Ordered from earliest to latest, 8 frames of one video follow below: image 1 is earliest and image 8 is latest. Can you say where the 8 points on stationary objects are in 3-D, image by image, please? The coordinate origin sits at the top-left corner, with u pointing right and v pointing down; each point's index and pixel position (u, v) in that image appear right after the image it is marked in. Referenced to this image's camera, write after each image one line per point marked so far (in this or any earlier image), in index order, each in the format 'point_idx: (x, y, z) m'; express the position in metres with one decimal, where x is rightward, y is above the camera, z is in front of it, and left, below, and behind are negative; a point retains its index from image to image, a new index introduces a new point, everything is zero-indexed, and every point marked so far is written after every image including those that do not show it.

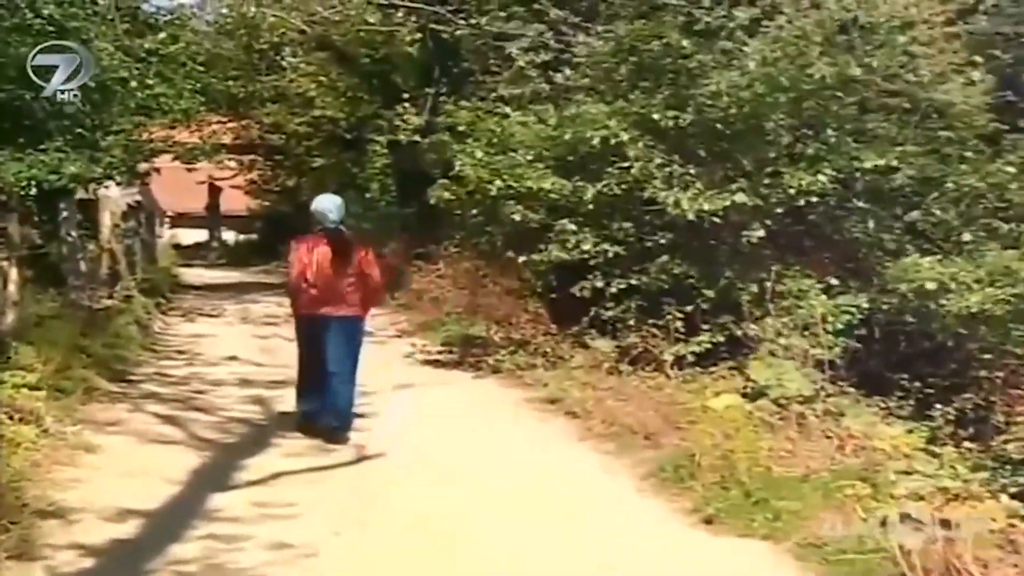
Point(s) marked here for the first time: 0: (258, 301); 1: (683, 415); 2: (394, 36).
0: (-2.8, -0.2, +16.7) m
1: (+1.3, -1.0, +12.1) m
2: (-1.4, +3.0, +18.0) m
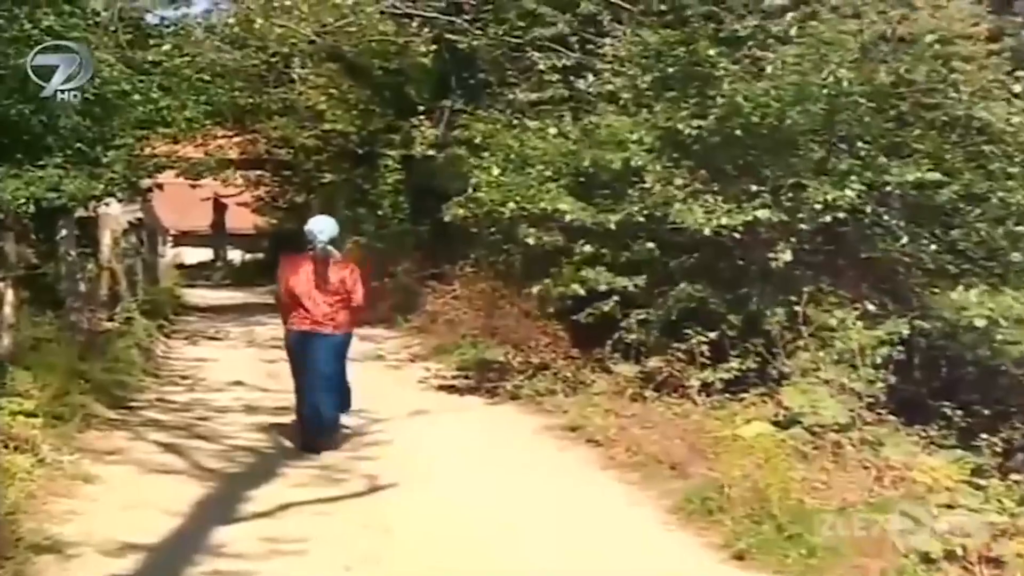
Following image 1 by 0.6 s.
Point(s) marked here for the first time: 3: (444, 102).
0: (-2.7, -0.4, +16.1) m
1: (+1.5, -1.2, +11.4) m
2: (-1.2, +2.8, +17.5) m
3: (-0.7, +2.1, +17.0) m
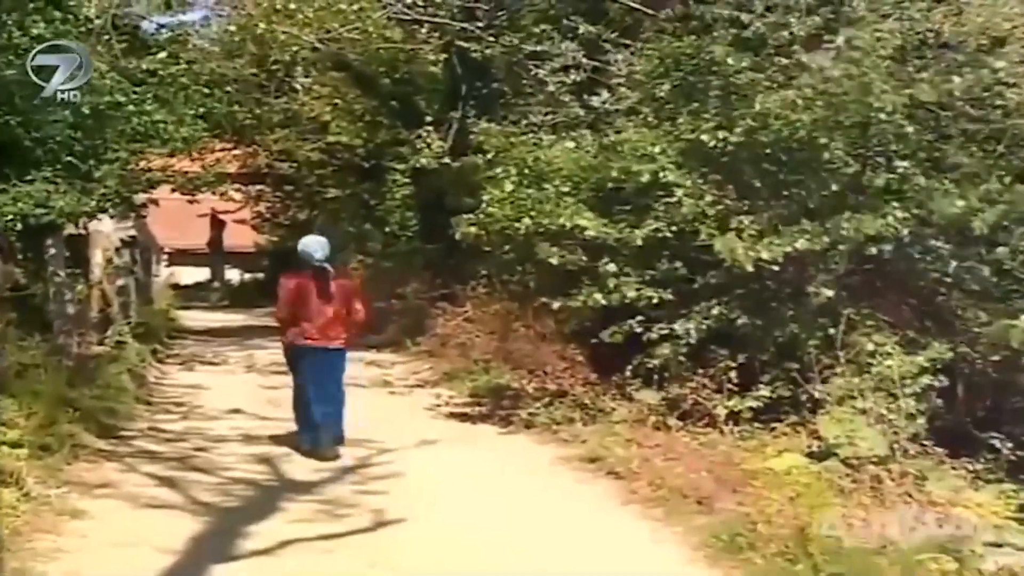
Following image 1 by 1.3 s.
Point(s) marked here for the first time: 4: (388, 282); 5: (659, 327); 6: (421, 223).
0: (-2.5, -0.6, +15.4) m
1: (+1.6, -1.3, +10.7) m
2: (-1.0, +2.6, +16.7) m
3: (-0.6, +1.9, +16.2) m
4: (-1.5, +0.1, +18.5) m
5: (+1.2, -0.3, +12.3) m
6: (-1.0, +0.7, +17.9) m
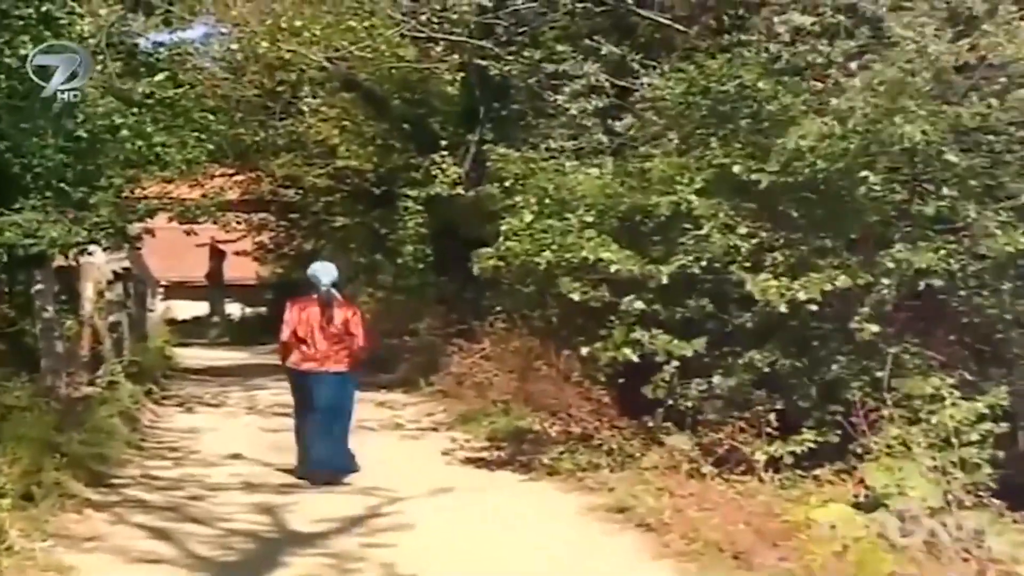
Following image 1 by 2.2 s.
0: (-2.3, -1.0, +14.5) m
1: (+1.7, -1.6, +9.8) m
2: (-0.8, +2.2, +15.9) m
3: (-0.4, +1.5, +15.4) m
4: (-1.3, -0.3, +17.6) m
5: (+1.3, -0.6, +11.4) m
6: (-0.8, +0.4, +17.1) m
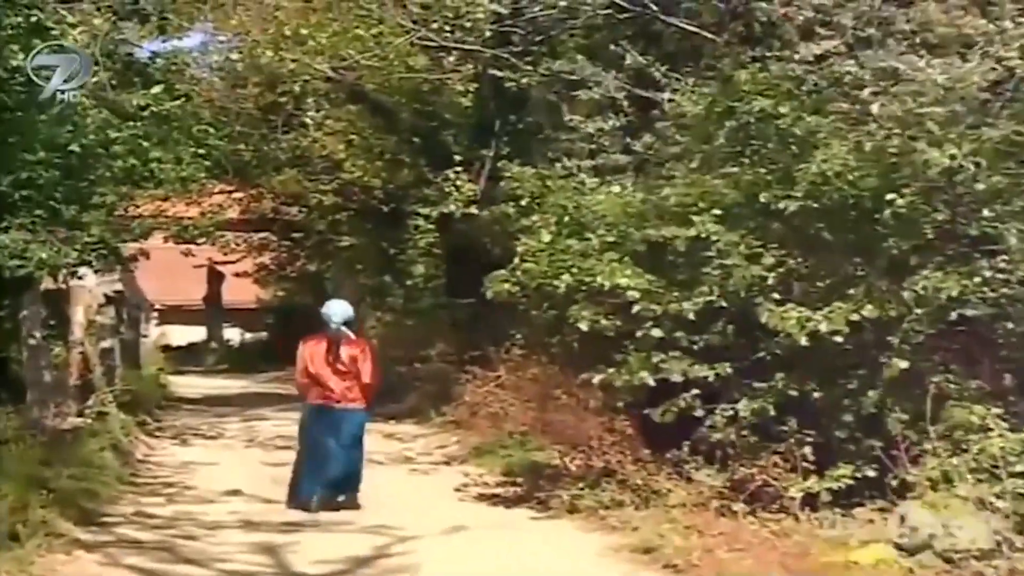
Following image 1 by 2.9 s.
0: (-2.2, -1.2, +13.8) m
1: (+1.8, -1.7, +9.0) m
2: (-0.7, +2.0, +15.3) m
3: (-0.2, +1.3, +14.7) m
4: (-1.1, -0.6, +16.9) m
5: (+1.5, -0.8, +10.7) m
6: (-0.7, +0.1, +16.4) m
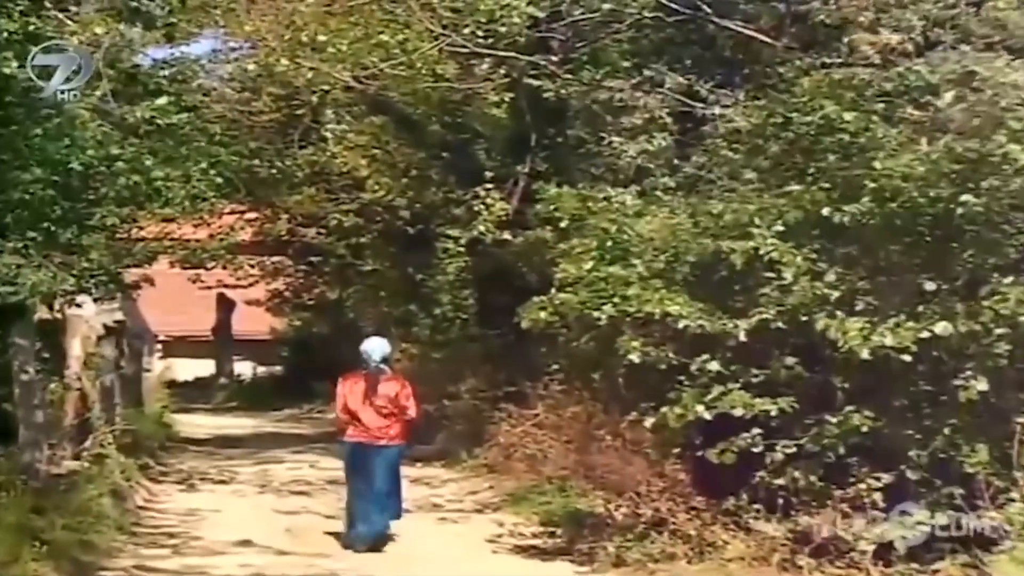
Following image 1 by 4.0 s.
0: (-1.9, -1.4, +12.8) m
1: (+2.1, -1.8, +8.0) m
2: (-0.4, +1.7, +14.3) m
3: (+0.1, +1.0, +13.8) m
4: (-0.8, -0.9, +15.9) m
5: (+1.7, -1.0, +9.6) m
6: (-0.3, -0.2, +15.4) m
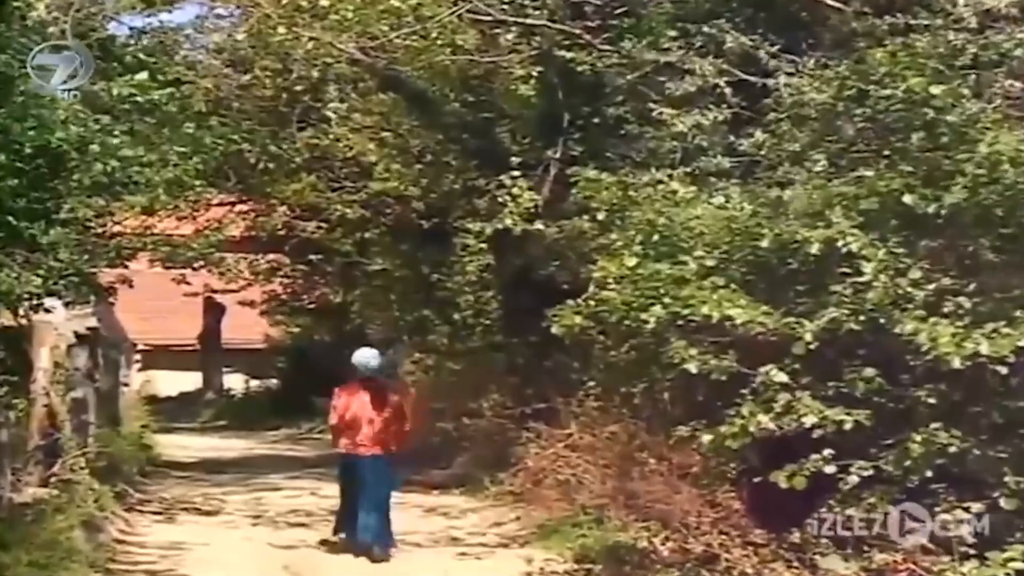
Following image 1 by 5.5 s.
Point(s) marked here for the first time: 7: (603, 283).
0: (-1.7, -1.5, +11.6) m
1: (+2.2, -1.8, +6.6) m
2: (-0.1, +1.6, +13.1) m
3: (+0.3, +1.0, +12.5) m
4: (-0.5, -1.0, +14.7) m
5: (+1.9, -1.0, +8.3) m
6: (-0.1, -0.3, +14.1) m
7: (+0.5, 0.0, +8.9) m
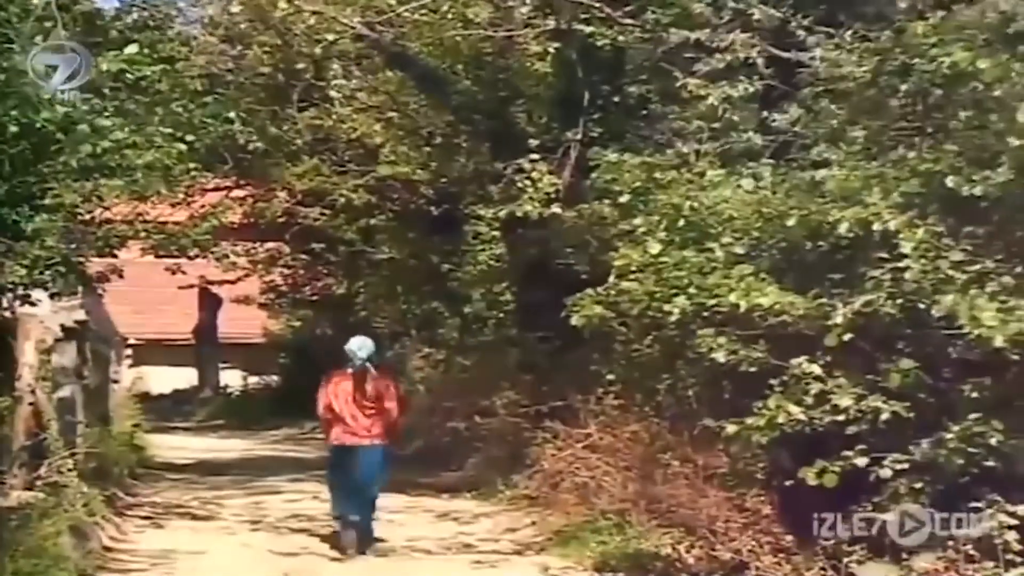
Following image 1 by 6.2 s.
0: (-1.6, -1.4, +11.1) m
1: (+2.3, -1.8, +6.1) m
2: (0.0, +1.7, +12.5) m
3: (+0.4, +1.0, +12.0) m
4: (-0.4, -0.9, +14.1) m
5: (+1.9, -0.9, +7.8) m
6: (0.0, -0.2, +13.6) m
7: (+0.6, +0.1, +8.4) m
